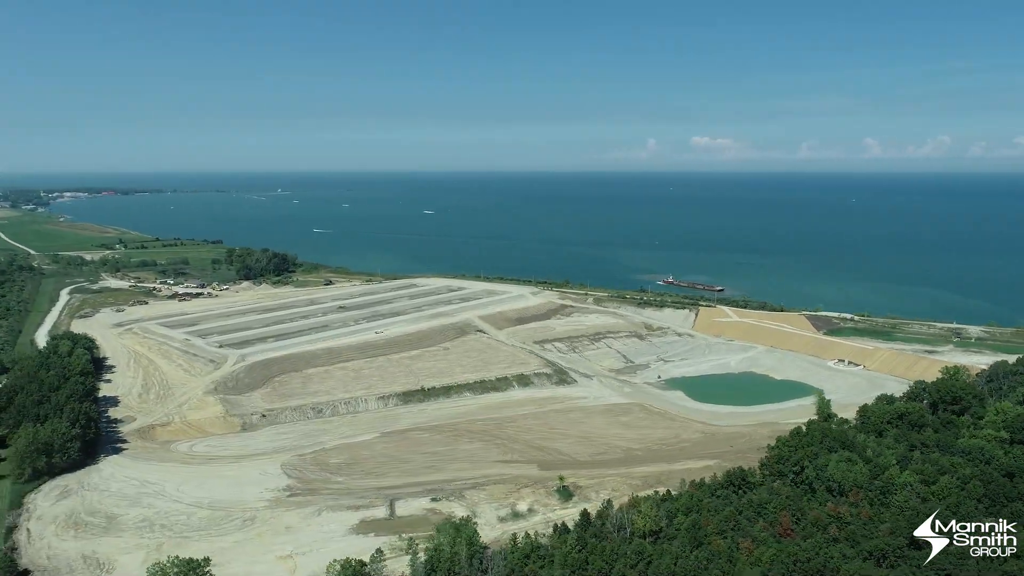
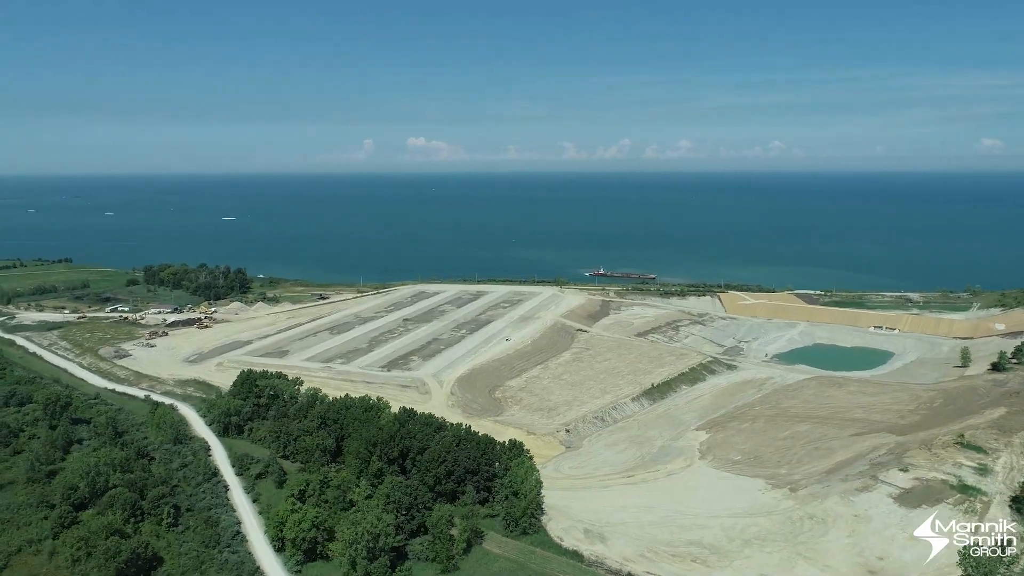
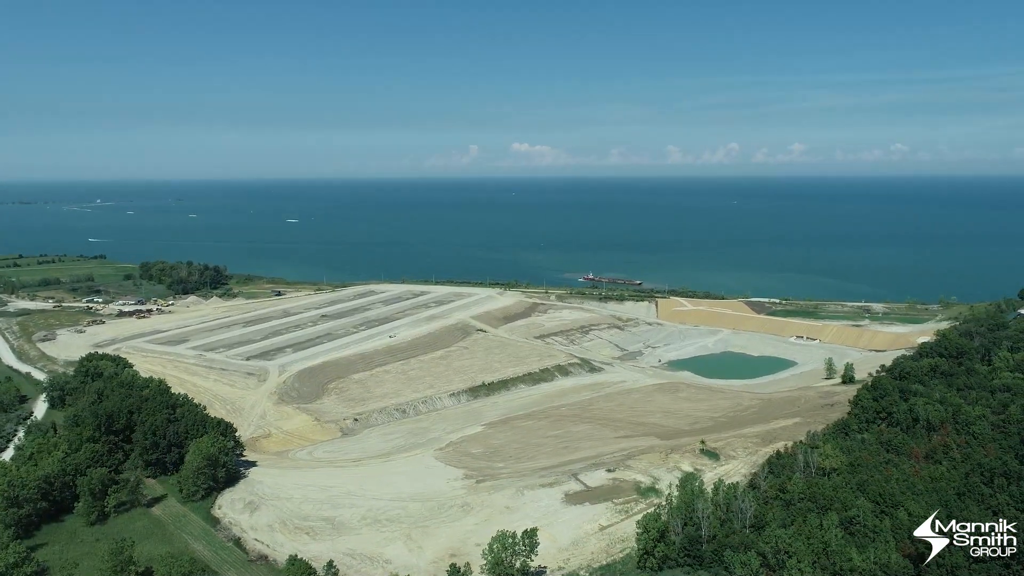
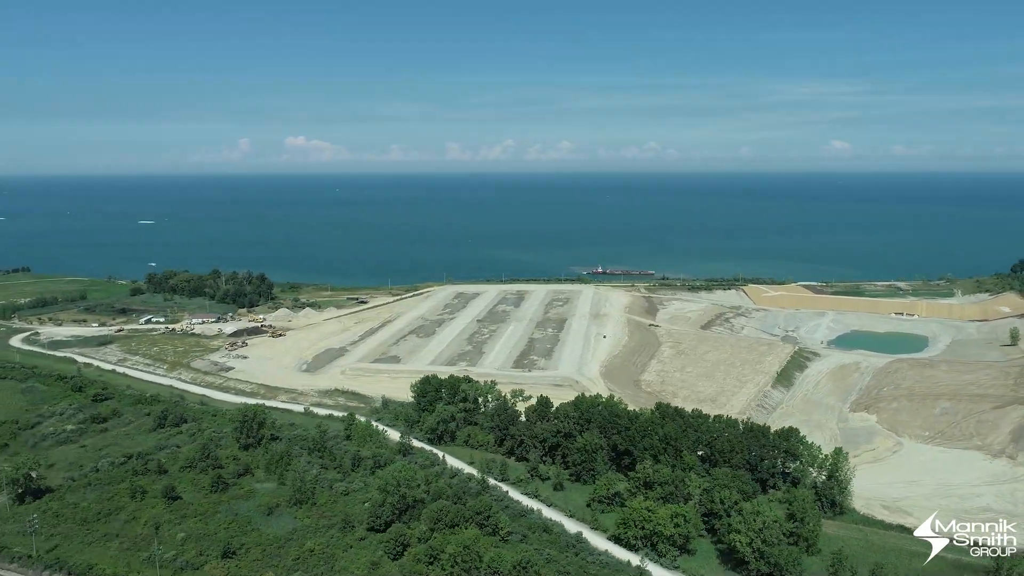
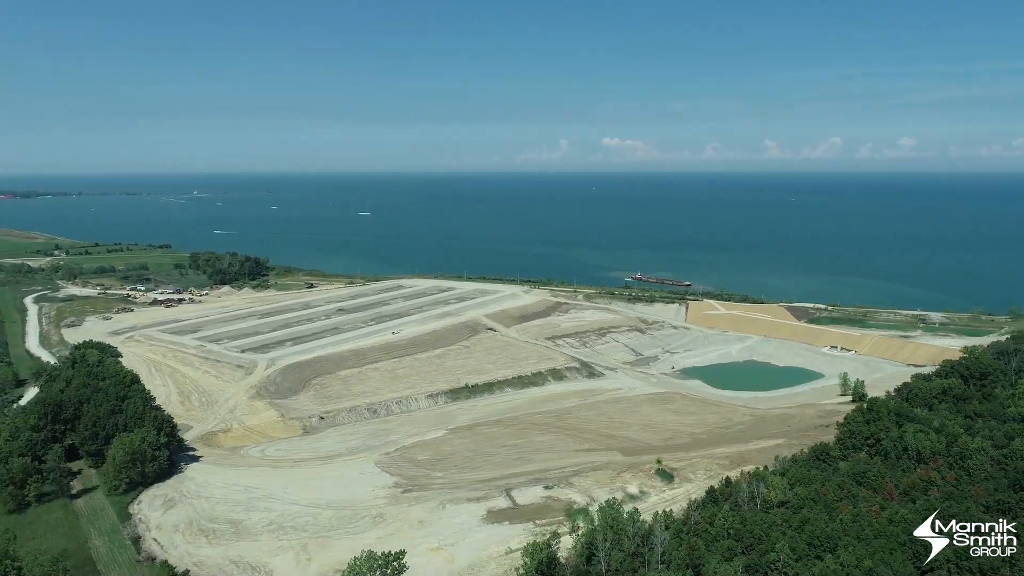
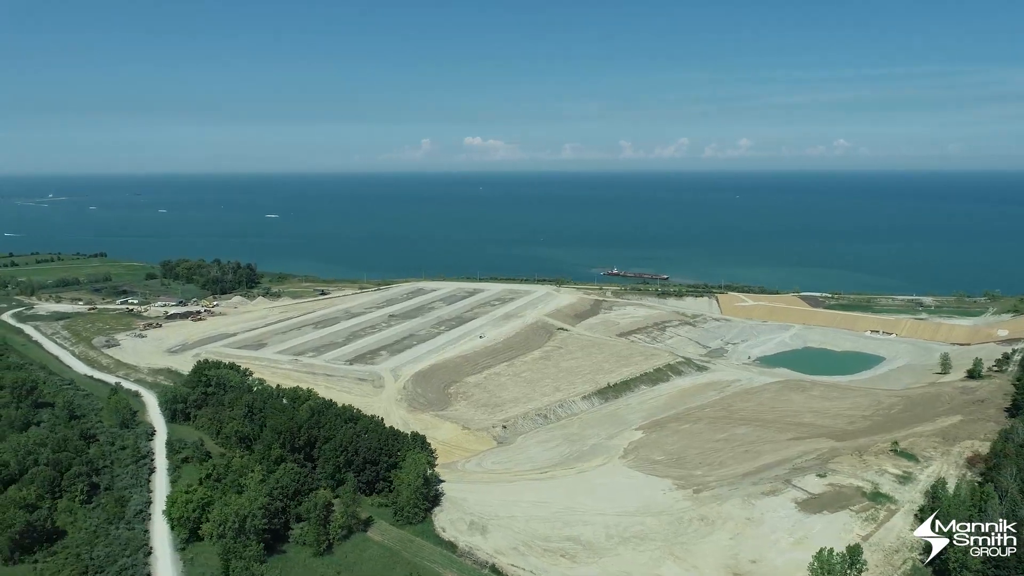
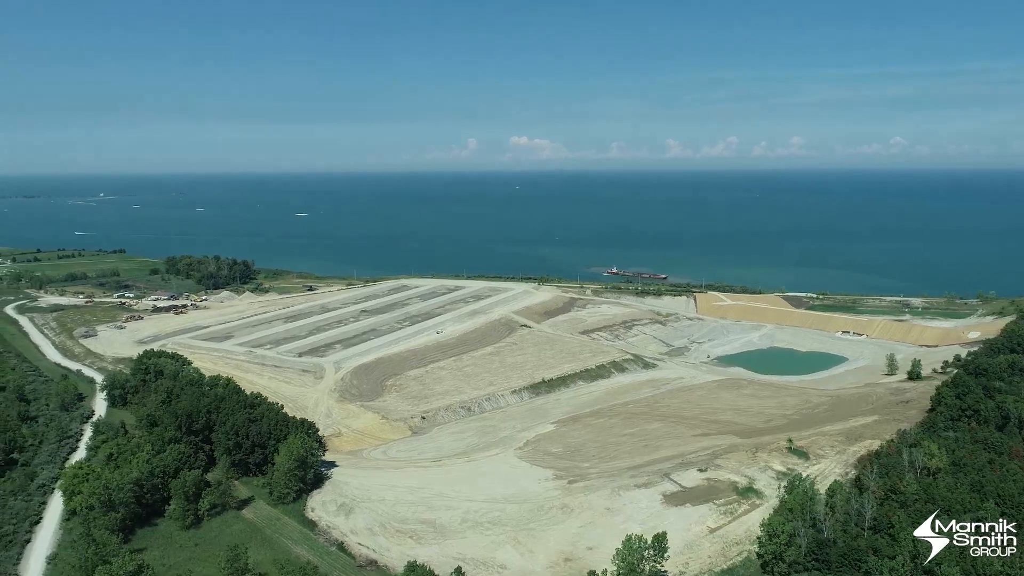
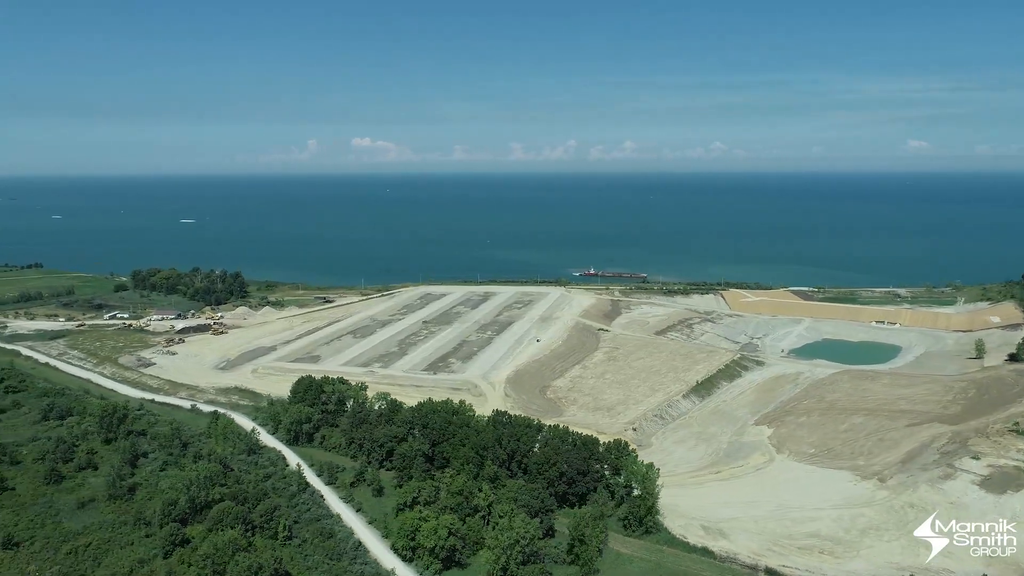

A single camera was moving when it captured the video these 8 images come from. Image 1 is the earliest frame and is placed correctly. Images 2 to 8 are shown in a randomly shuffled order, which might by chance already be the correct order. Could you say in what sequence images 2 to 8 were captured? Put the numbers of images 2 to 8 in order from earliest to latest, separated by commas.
5, 3, 7, 6, 2, 8, 4
